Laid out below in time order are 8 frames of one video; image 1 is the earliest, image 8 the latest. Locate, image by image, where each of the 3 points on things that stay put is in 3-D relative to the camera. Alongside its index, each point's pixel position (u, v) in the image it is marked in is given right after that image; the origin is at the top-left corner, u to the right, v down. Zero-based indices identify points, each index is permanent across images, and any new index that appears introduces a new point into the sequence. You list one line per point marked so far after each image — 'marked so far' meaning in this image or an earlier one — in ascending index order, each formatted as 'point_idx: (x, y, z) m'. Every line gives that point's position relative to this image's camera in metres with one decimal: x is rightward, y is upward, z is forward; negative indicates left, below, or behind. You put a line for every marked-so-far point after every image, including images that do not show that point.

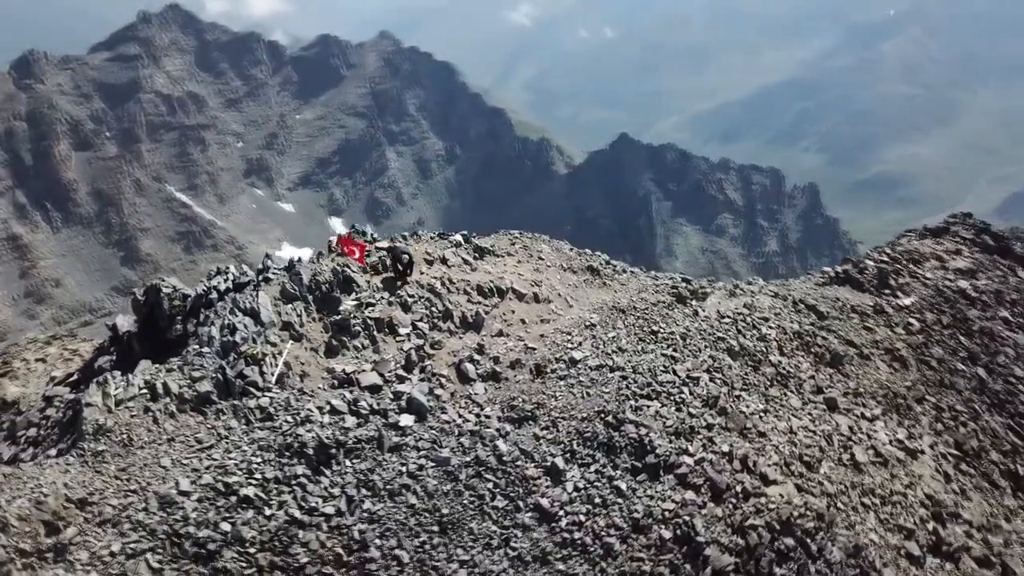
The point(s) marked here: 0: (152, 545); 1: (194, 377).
0: (-7.0, -5.0, +15.4) m
1: (-7.5, -2.1, +18.6) m
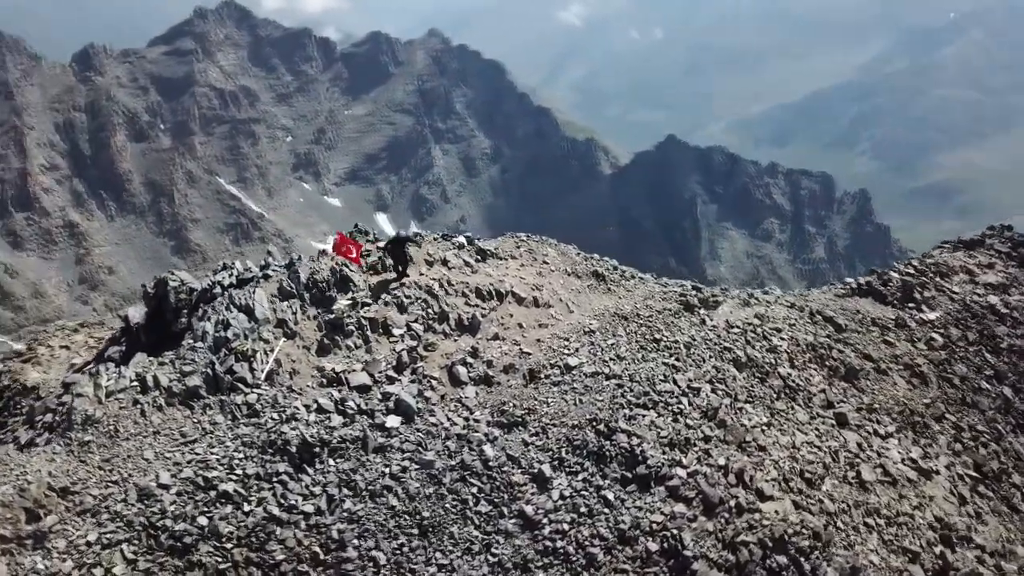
0: (-7.6, -4.9, +15.7) m
1: (-7.8, -2.0, +18.9) m
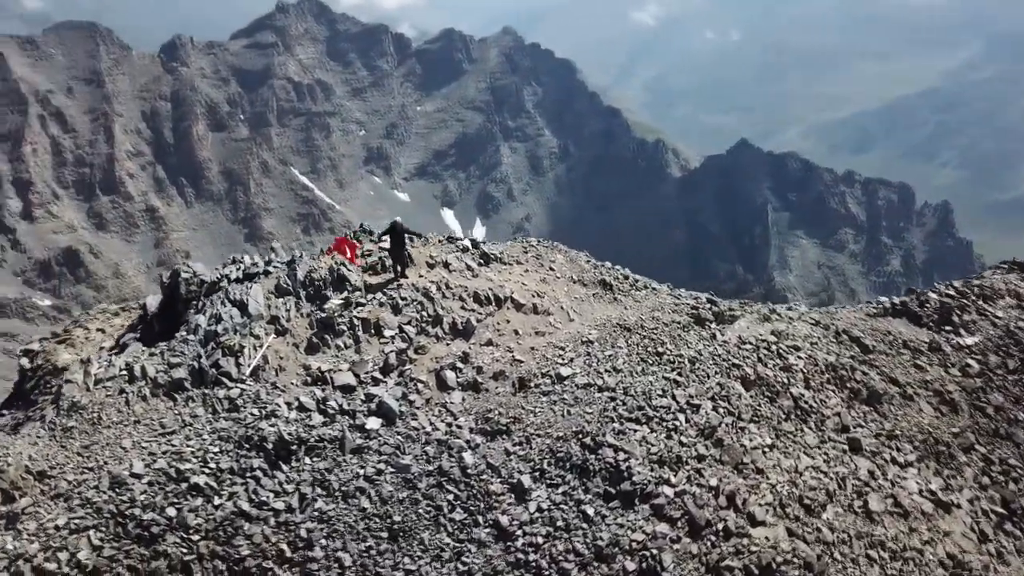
0: (-8.4, -4.8, +16.1) m
1: (-8.3, -1.8, +19.3) m
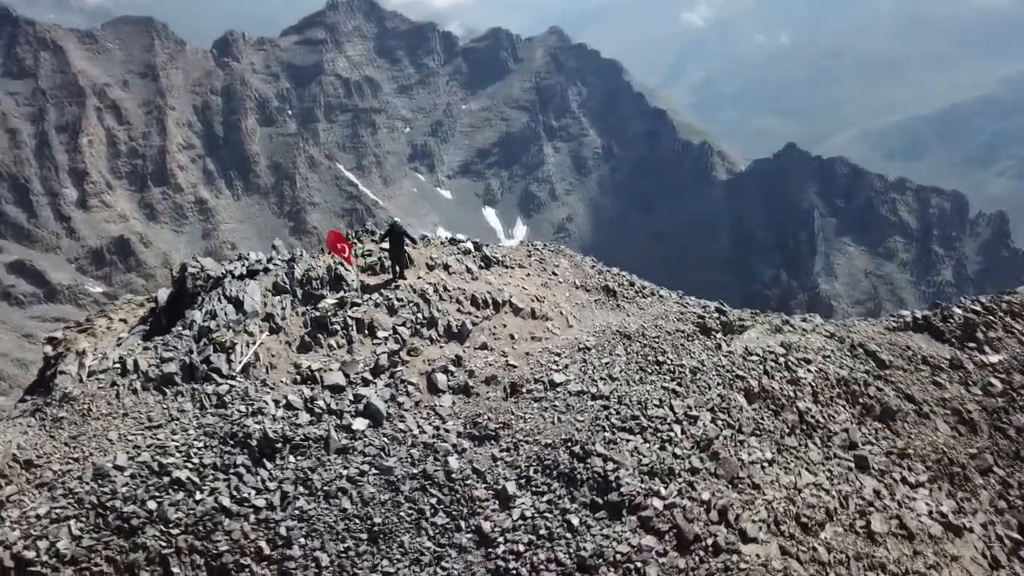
0: (-9.0, -4.6, +16.4) m
1: (-8.6, -1.7, +19.6) m
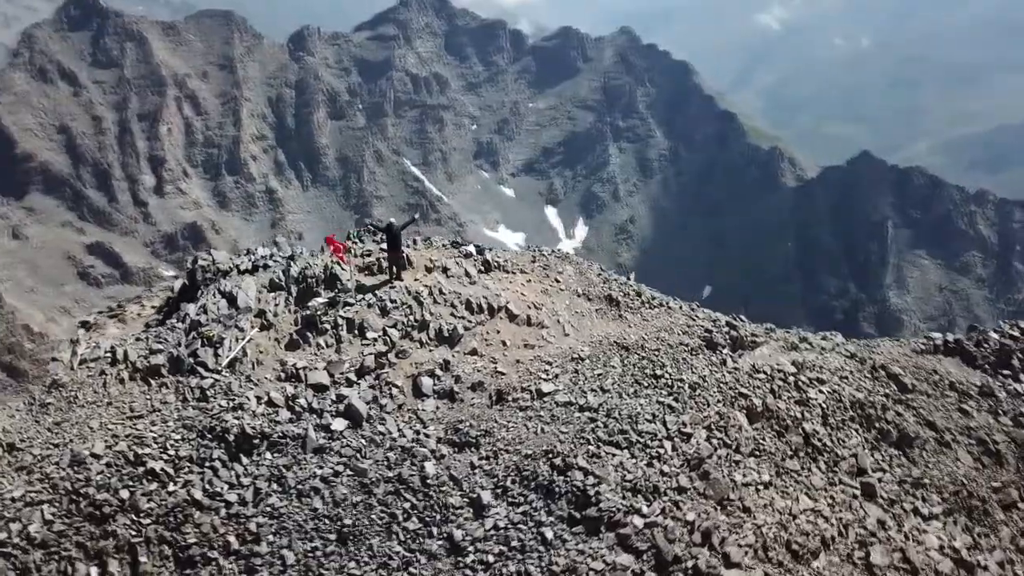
0: (-9.8, -4.4, +16.8) m
1: (-9.0, -1.5, +20.0) m
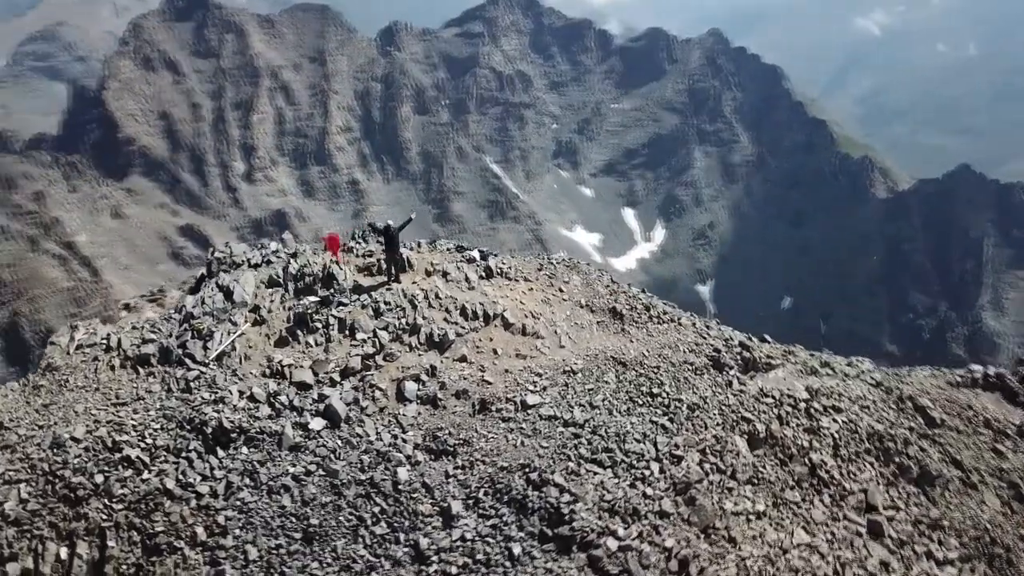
0: (-10.6, -4.2, +17.5) m
1: (-9.5, -1.3, +20.6) m
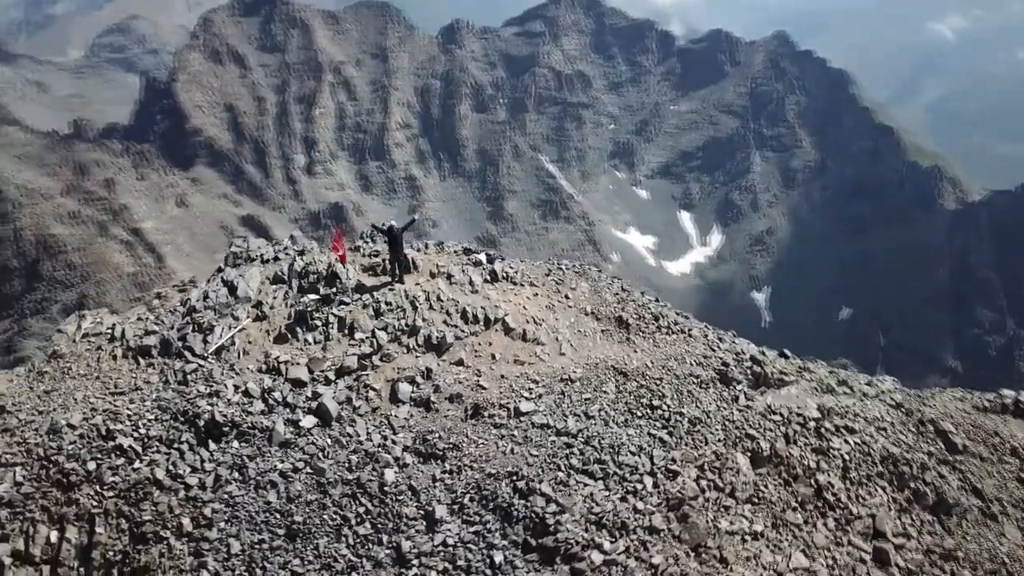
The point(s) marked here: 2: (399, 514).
0: (-11.0, -3.9, +18.0) m
1: (-9.6, -1.1, +21.0) m
2: (-2.7, -5.4, +18.9) m
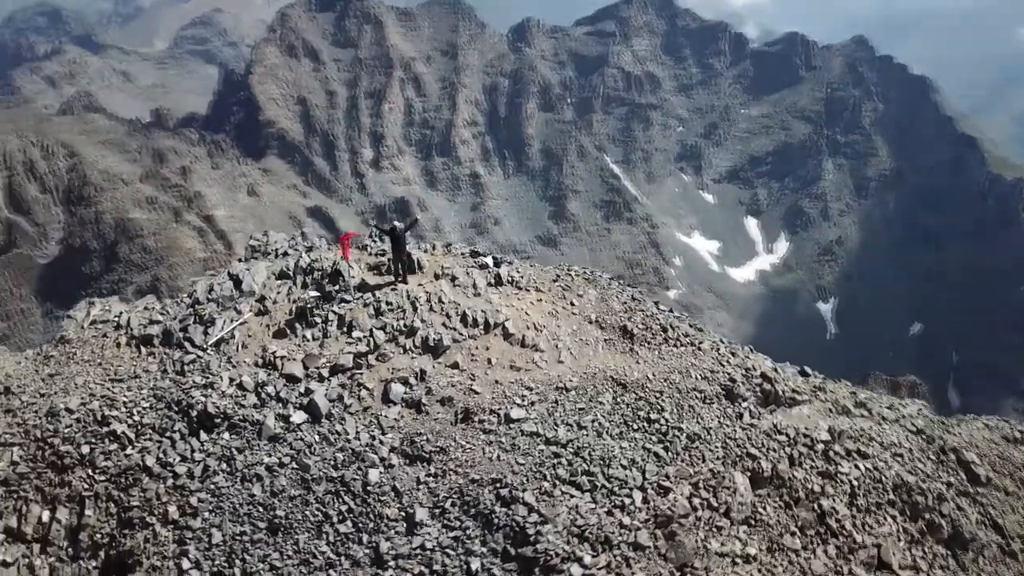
0: (-11.5, -3.6, +18.7) m
1: (-9.7, -0.9, +21.5) m
2: (-3.2, -5.4, +19.0) m
